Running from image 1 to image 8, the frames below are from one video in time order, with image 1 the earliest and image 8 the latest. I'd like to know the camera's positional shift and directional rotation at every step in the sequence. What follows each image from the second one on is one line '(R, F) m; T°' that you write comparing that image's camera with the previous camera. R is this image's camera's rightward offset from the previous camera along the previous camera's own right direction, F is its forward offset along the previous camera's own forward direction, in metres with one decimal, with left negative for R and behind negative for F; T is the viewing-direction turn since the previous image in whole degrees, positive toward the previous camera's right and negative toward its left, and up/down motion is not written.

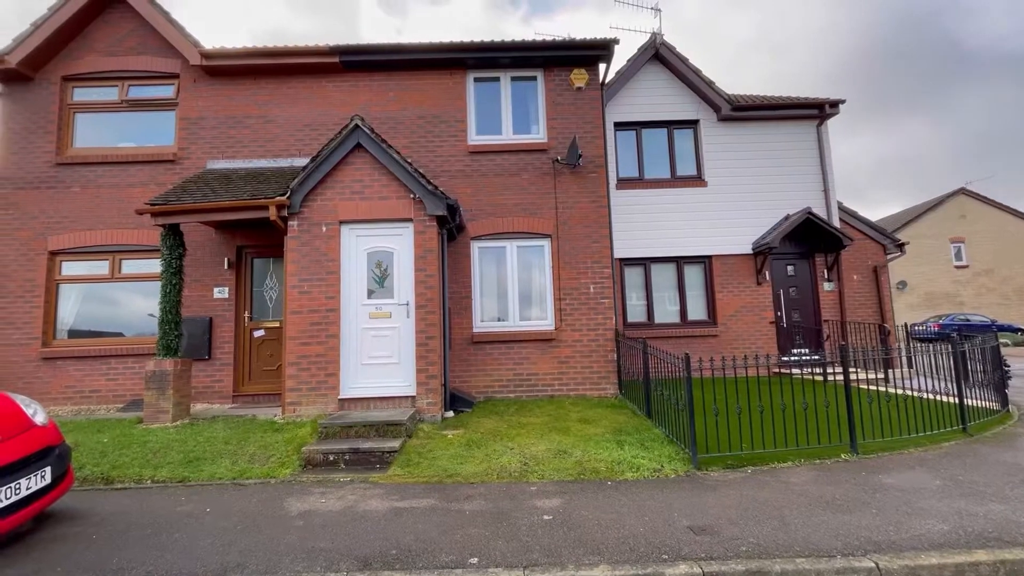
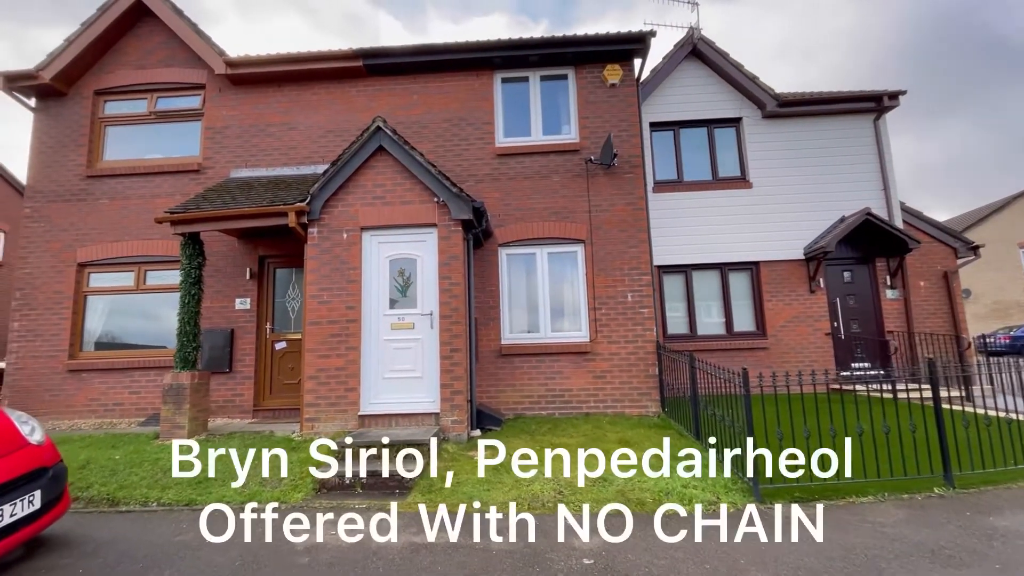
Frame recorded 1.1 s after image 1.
(0.0, +0.6) m; -4°
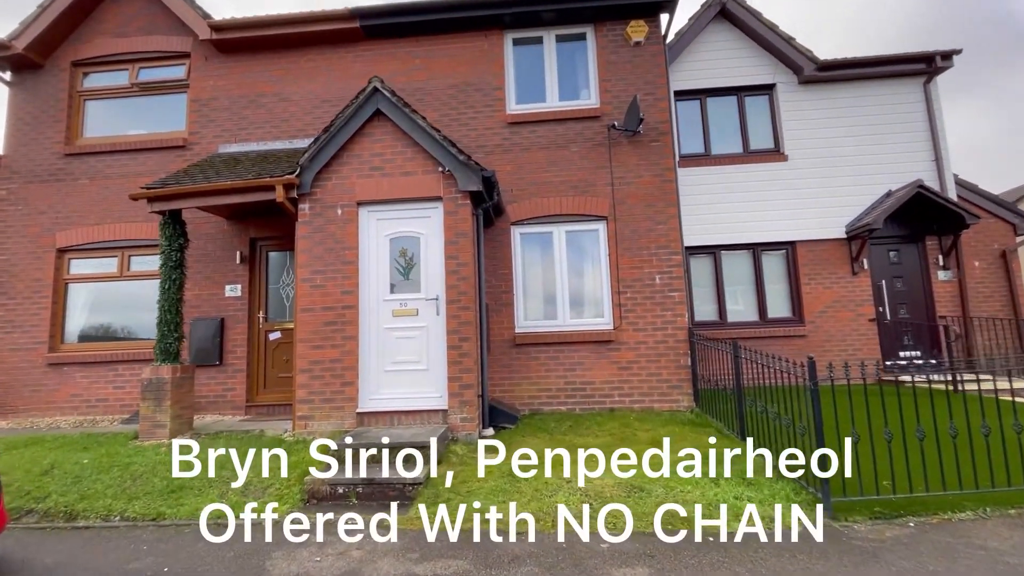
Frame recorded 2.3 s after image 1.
(-0.1, +0.8) m; -1°
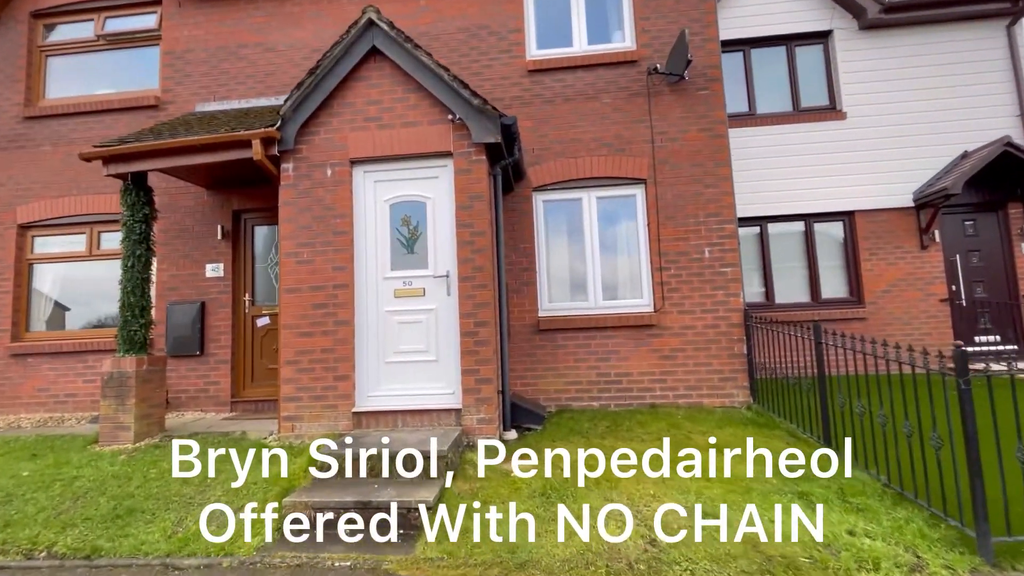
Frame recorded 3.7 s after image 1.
(-0.2, +1.1) m; -1°
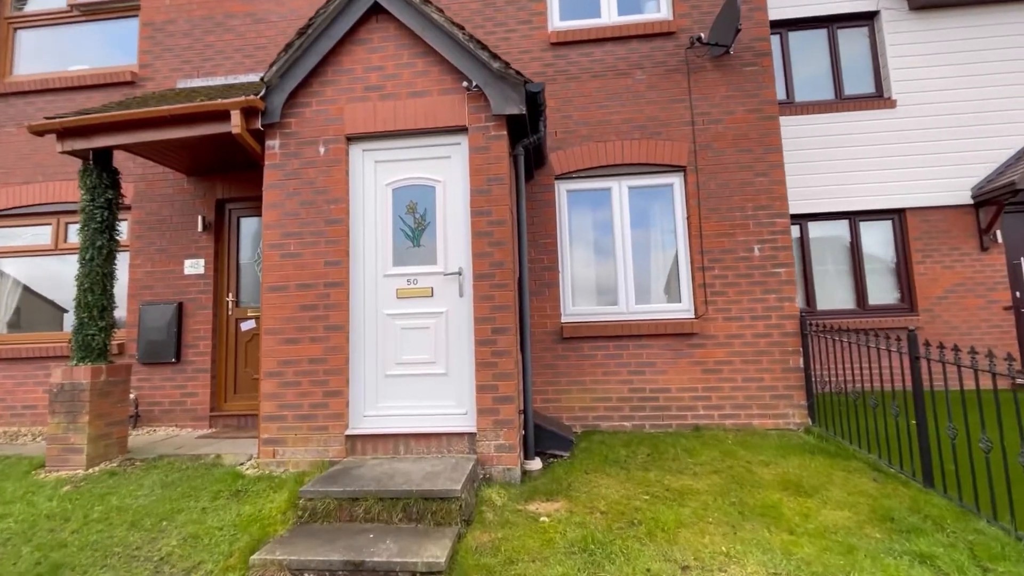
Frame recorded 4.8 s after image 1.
(-0.2, +0.8) m; 0°
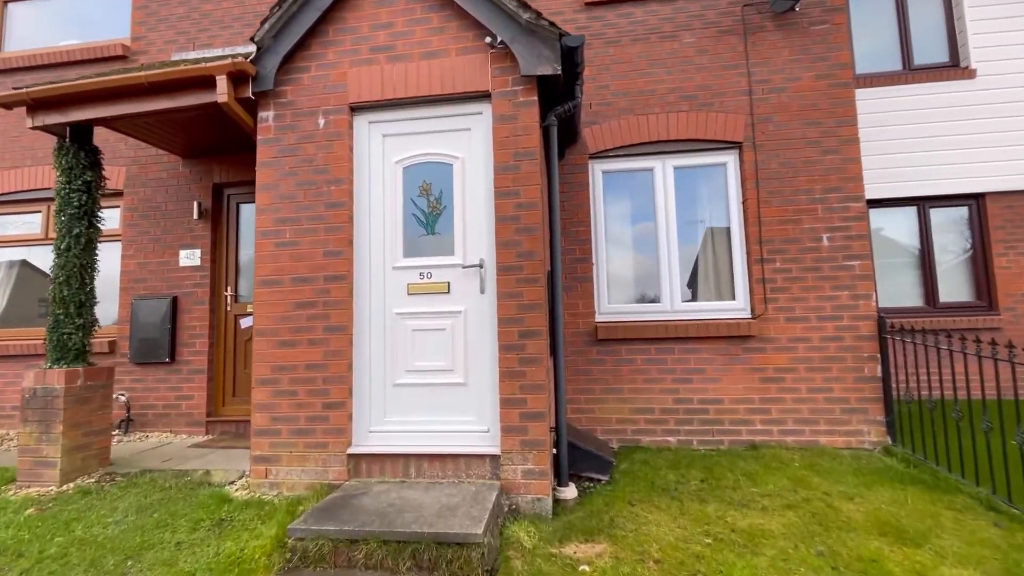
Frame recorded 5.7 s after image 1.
(-0.1, +0.7) m; -2°
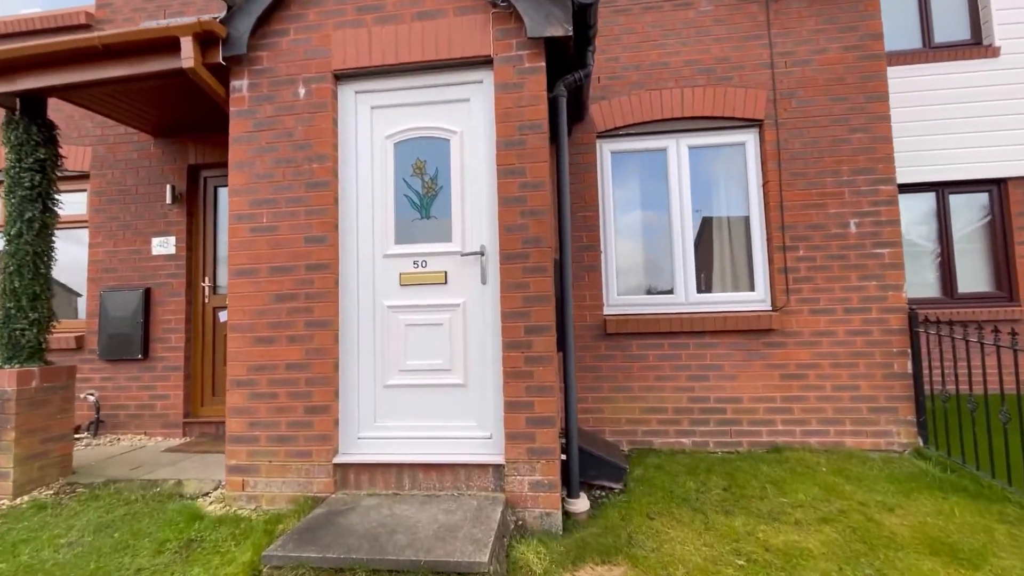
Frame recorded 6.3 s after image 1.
(-0.1, +0.4) m; +1°
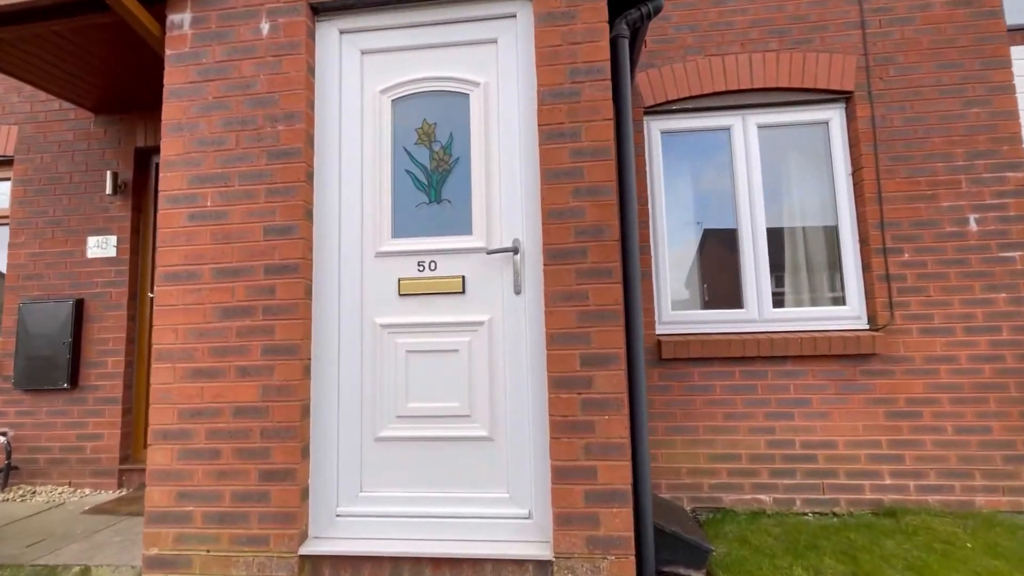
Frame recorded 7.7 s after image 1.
(-0.3, +1.0) m; +1°
